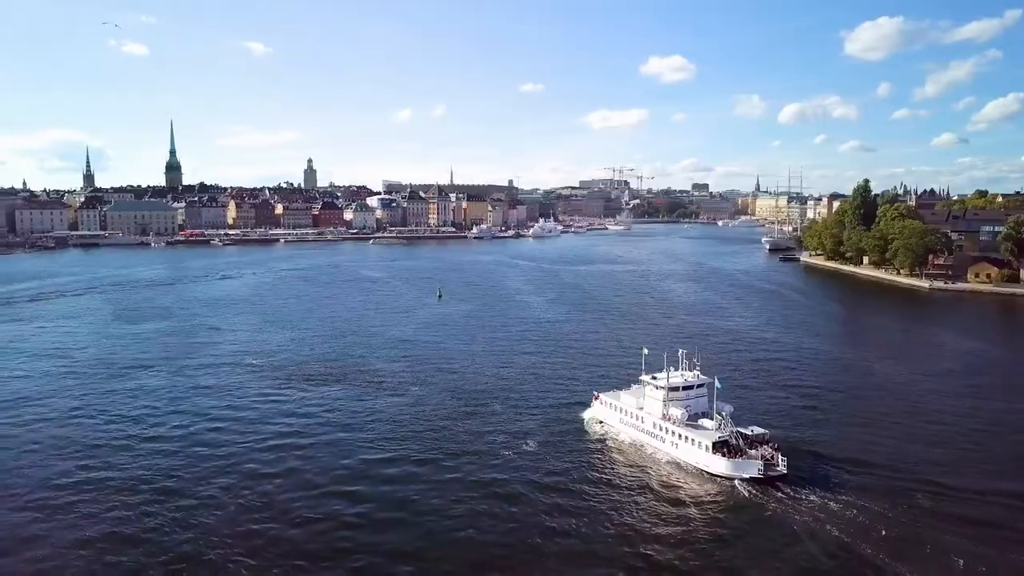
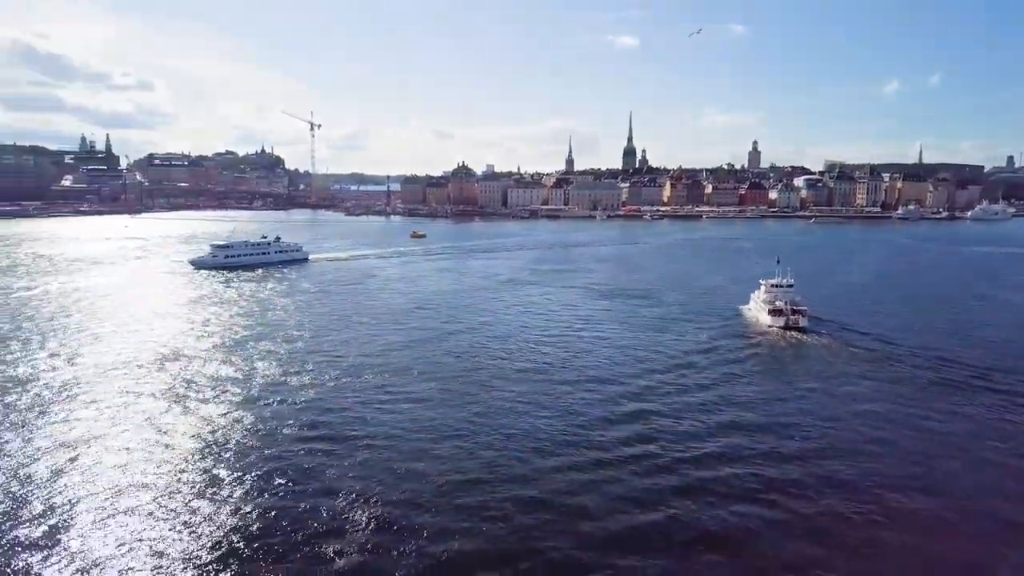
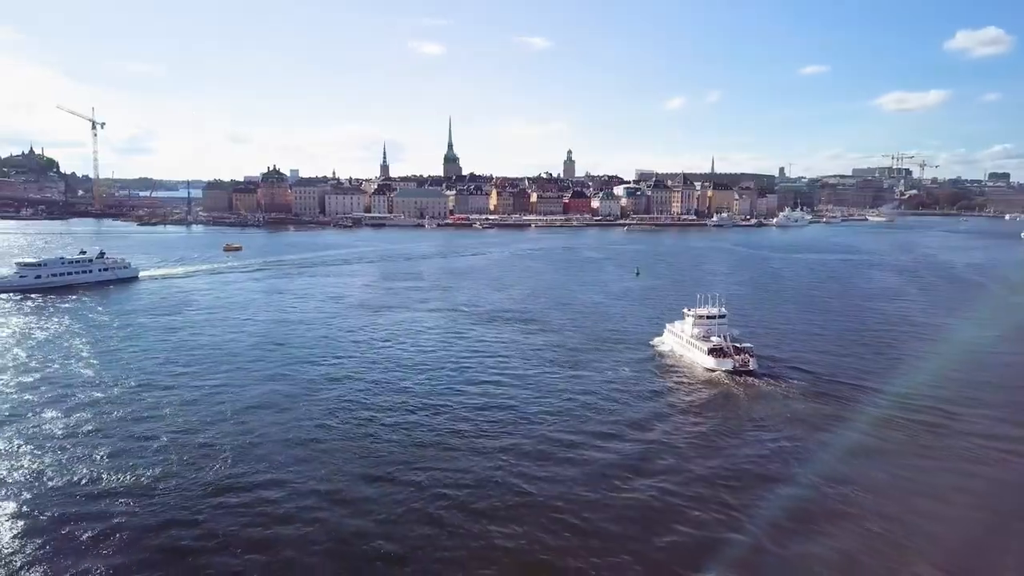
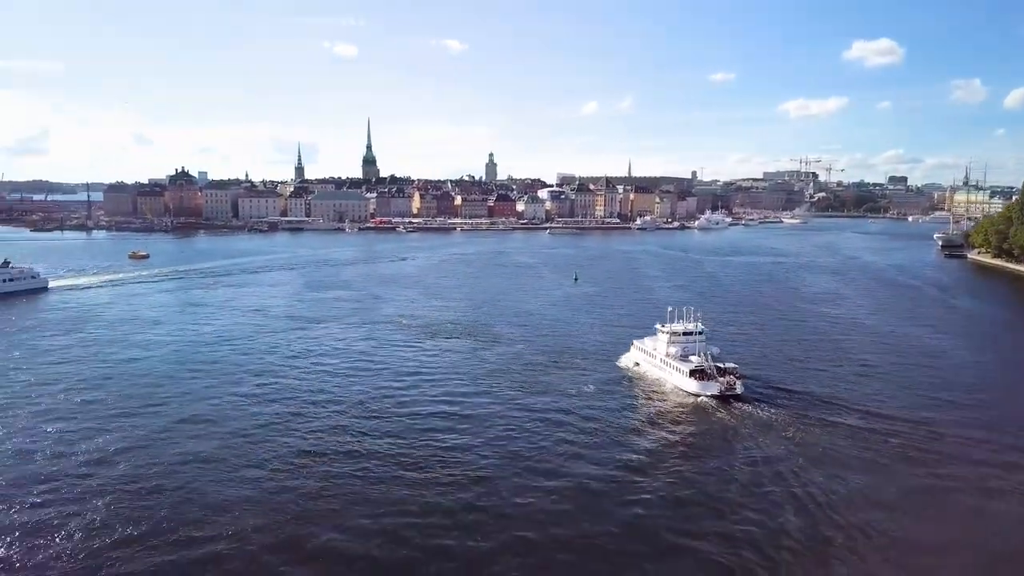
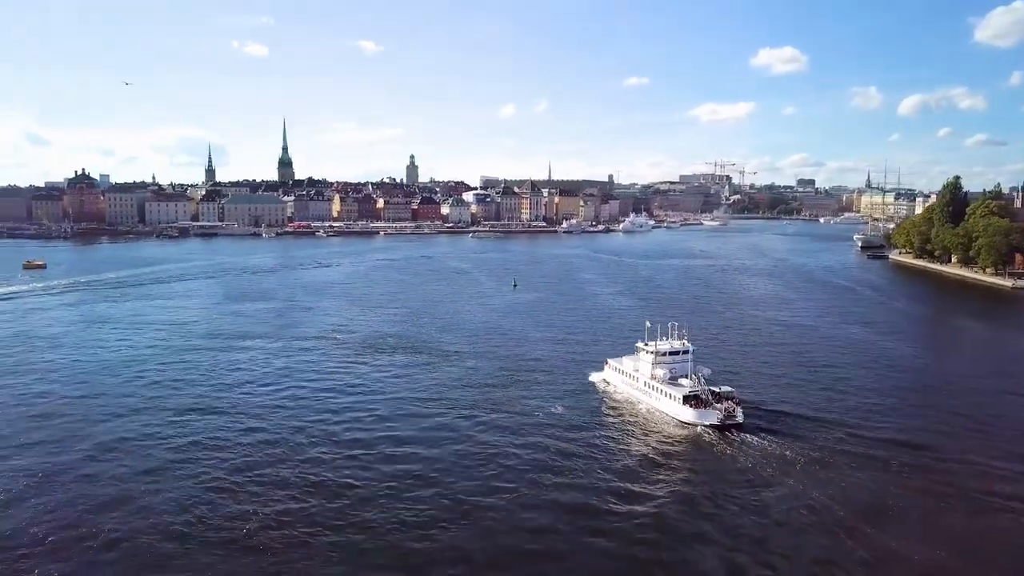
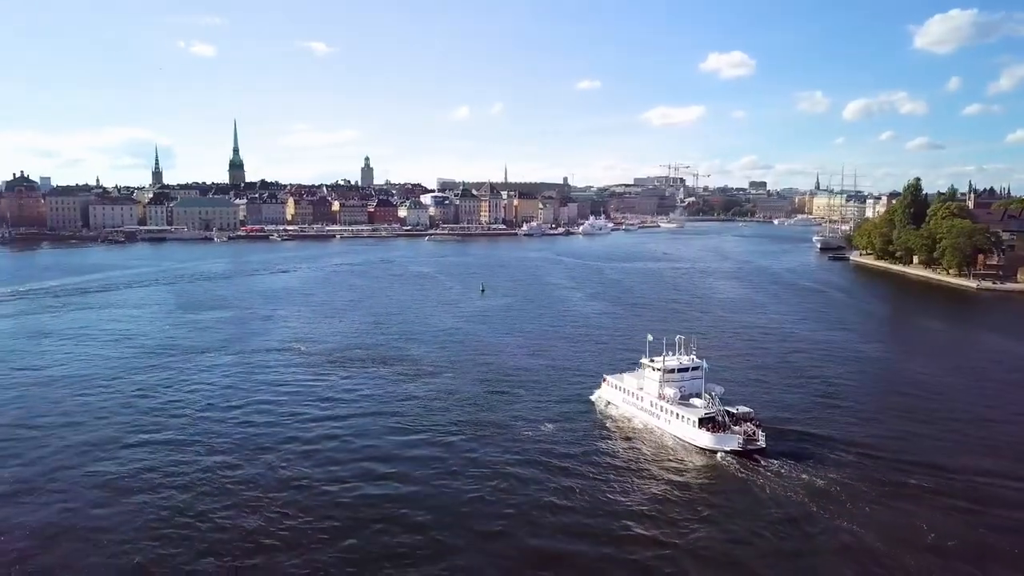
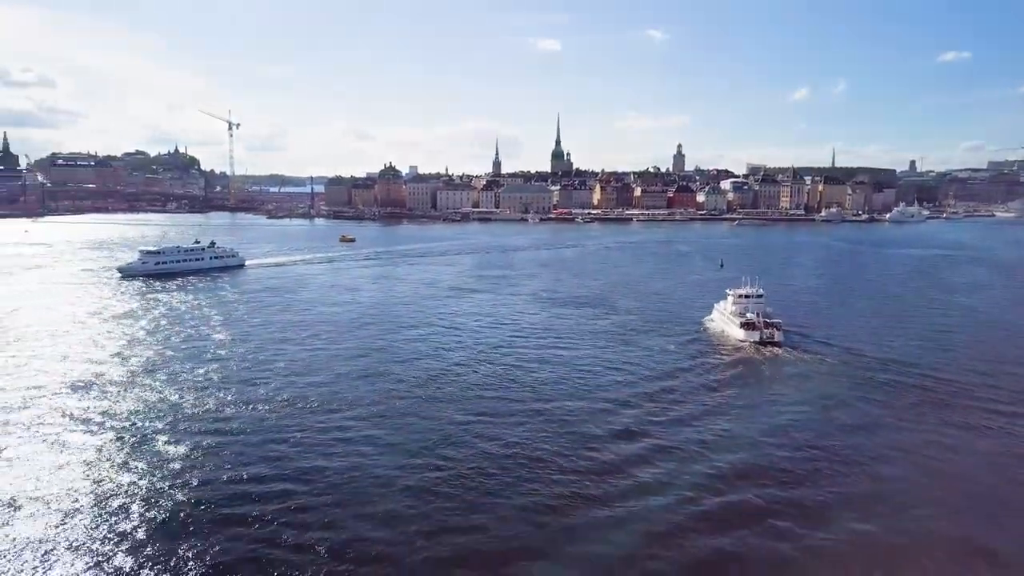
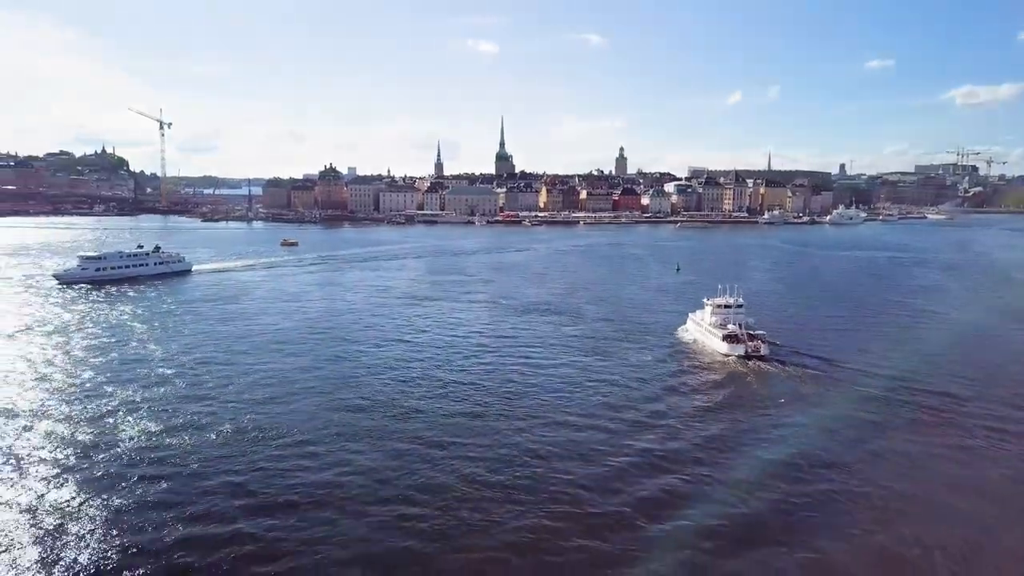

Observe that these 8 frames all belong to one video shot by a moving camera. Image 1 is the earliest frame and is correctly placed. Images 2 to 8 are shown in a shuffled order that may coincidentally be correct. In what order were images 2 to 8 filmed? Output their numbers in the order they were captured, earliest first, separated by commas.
6, 5, 4, 3, 8, 7, 2
